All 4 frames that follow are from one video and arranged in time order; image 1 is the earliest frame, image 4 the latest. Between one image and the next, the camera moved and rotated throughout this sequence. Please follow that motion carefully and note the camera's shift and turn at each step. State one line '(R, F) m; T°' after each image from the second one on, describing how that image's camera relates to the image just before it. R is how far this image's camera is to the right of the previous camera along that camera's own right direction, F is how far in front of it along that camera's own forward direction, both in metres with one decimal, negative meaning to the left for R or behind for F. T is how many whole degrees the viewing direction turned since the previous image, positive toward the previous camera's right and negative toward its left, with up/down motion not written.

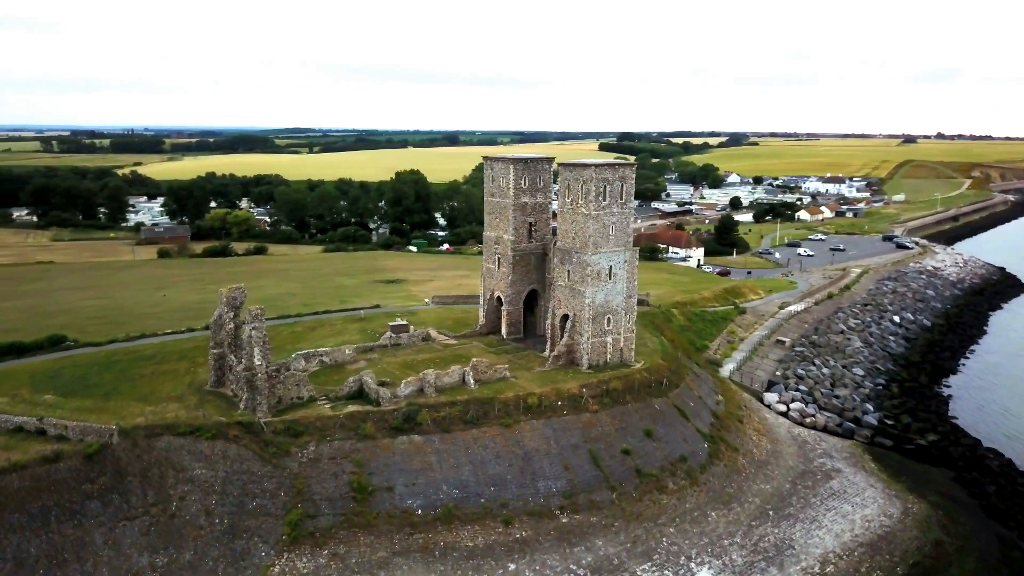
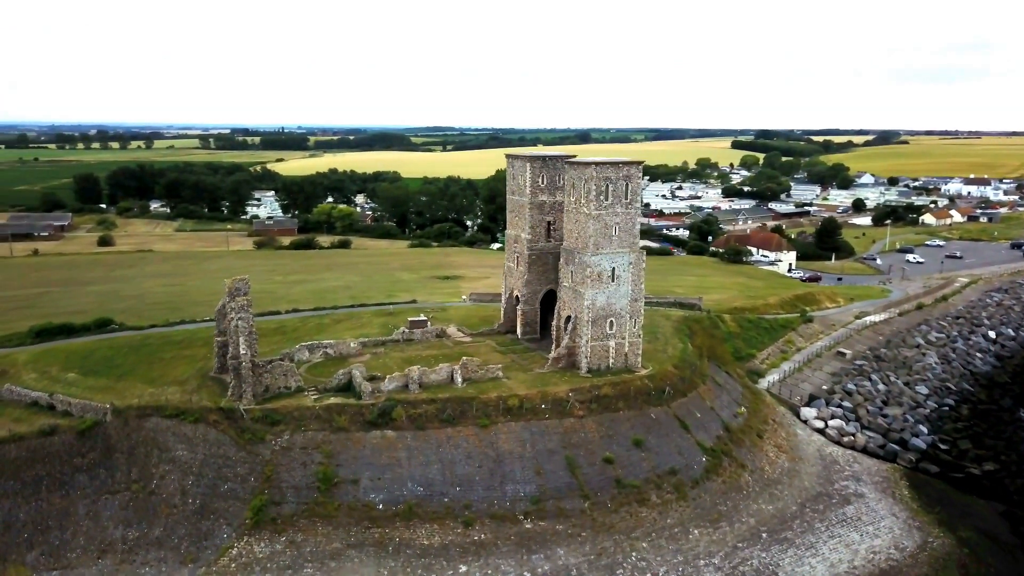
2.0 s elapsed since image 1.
(+5.9, +0.9) m; -9°
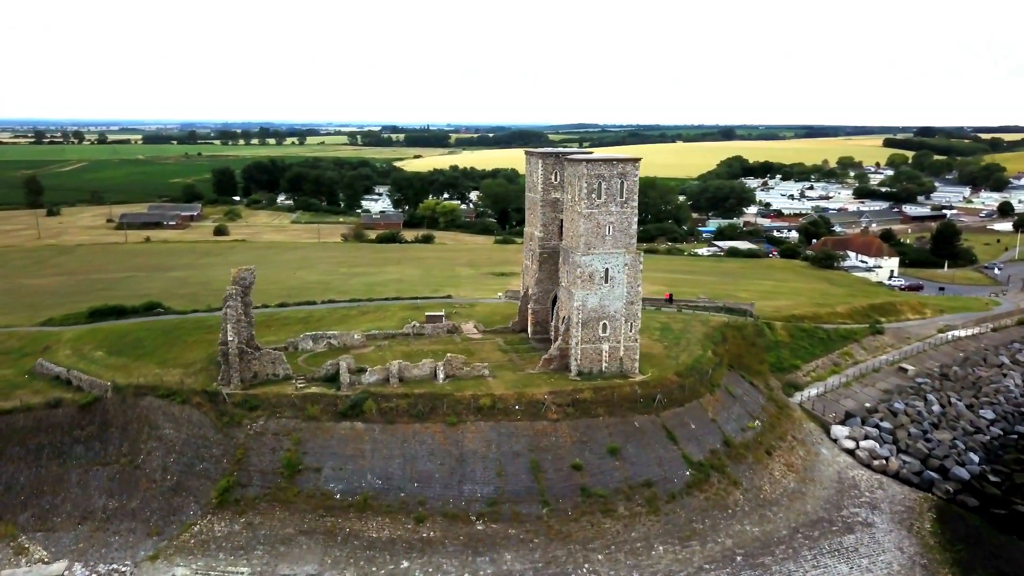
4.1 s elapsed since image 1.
(+6.4, +1.0) m; -10°
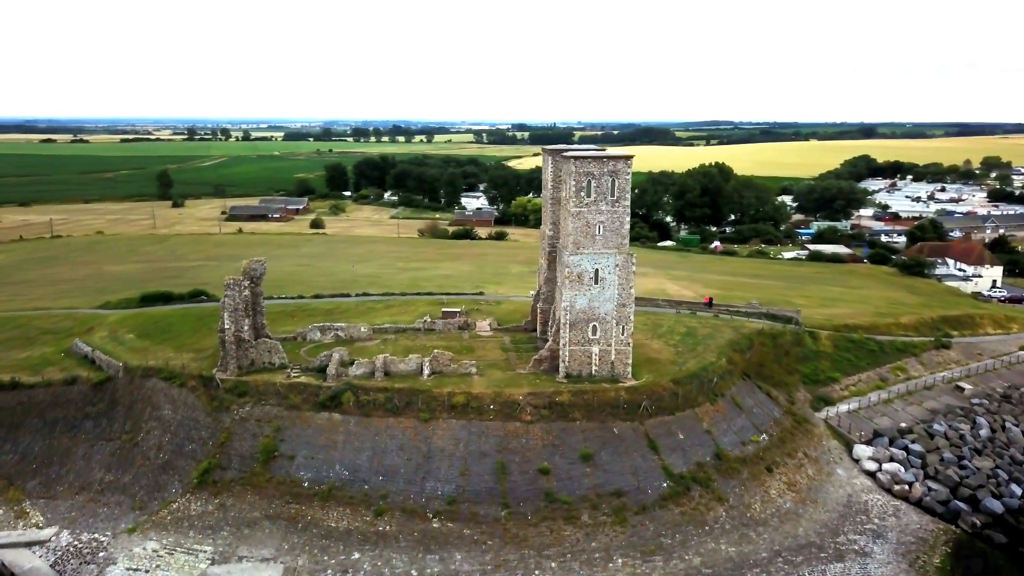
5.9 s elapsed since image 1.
(+5.7, +0.9) m; -9°
